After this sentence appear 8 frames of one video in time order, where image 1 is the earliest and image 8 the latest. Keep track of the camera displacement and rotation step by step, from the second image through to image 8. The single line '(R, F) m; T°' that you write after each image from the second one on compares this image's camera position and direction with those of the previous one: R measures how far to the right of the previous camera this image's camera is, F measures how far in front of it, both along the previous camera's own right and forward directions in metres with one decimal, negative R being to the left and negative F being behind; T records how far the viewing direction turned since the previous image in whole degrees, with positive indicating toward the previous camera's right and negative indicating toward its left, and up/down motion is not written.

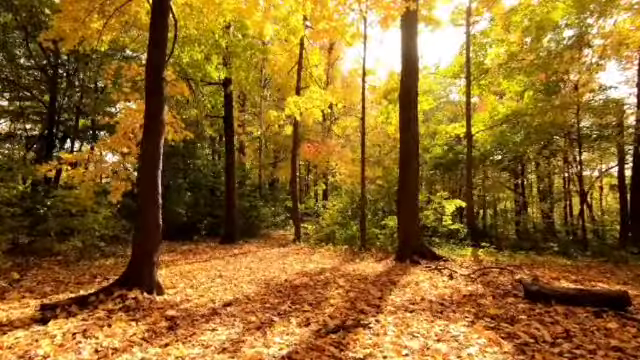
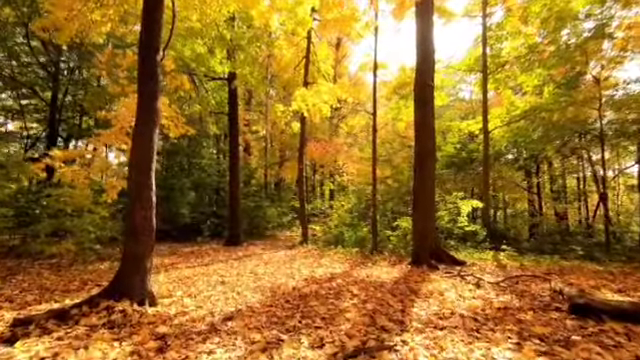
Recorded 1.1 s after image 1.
(-0.1, +0.7) m; -1°
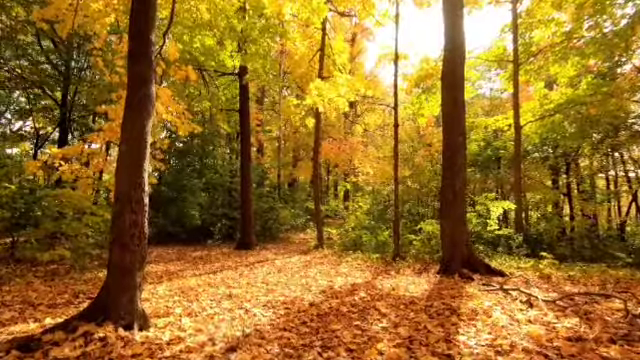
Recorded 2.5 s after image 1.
(-0.1, +0.9) m; -2°
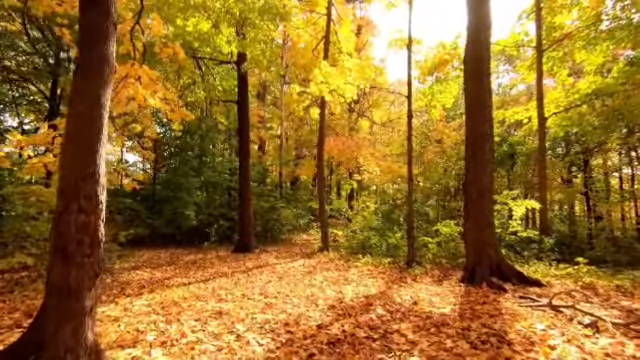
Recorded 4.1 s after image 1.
(-0.1, +1.1) m; 0°
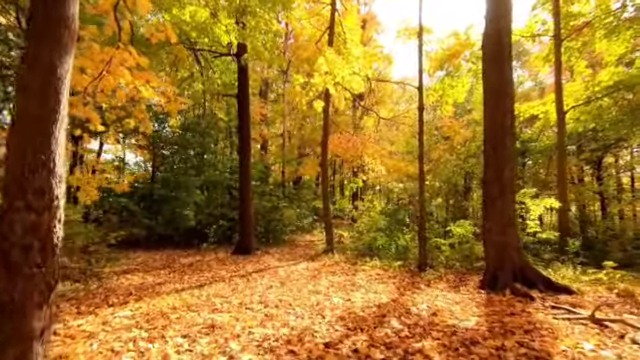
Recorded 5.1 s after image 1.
(0.0, +0.7) m; 0°
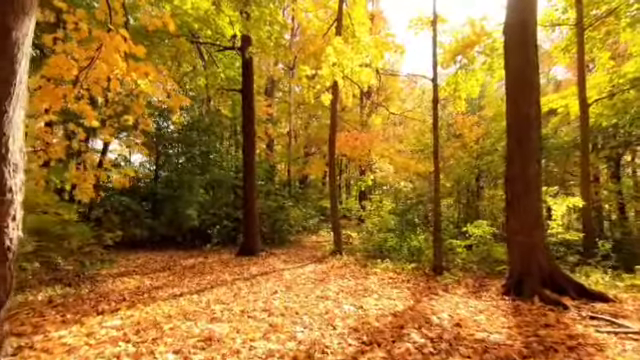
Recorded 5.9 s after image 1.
(-0.1, +0.6) m; -1°
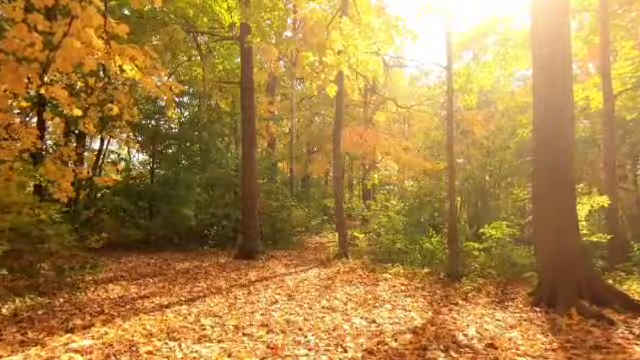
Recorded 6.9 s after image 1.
(0.0, +0.8) m; 0°
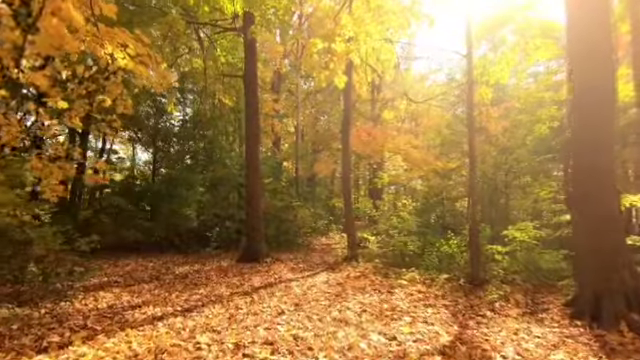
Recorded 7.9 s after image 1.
(-0.1, +0.6) m; -1°
